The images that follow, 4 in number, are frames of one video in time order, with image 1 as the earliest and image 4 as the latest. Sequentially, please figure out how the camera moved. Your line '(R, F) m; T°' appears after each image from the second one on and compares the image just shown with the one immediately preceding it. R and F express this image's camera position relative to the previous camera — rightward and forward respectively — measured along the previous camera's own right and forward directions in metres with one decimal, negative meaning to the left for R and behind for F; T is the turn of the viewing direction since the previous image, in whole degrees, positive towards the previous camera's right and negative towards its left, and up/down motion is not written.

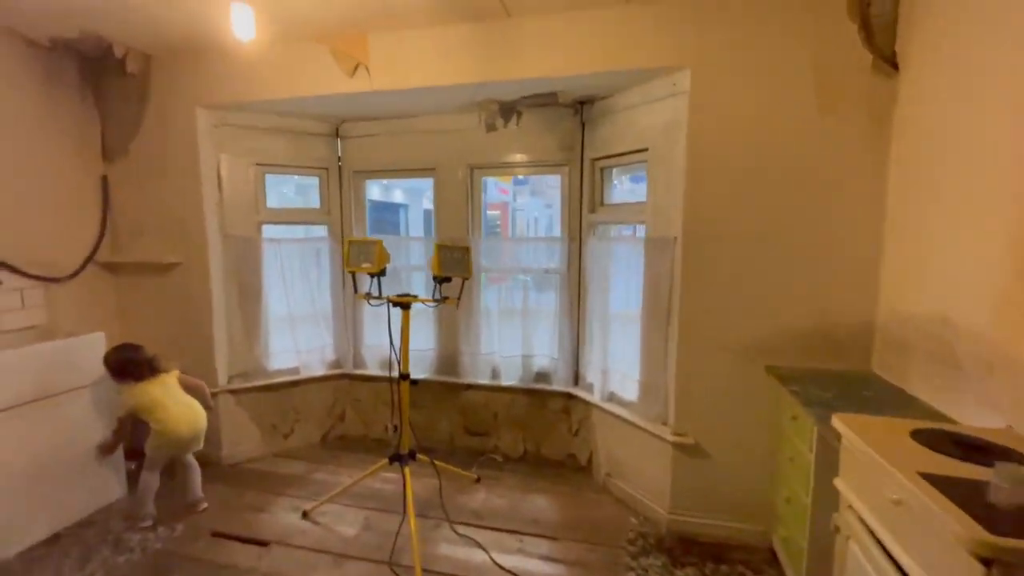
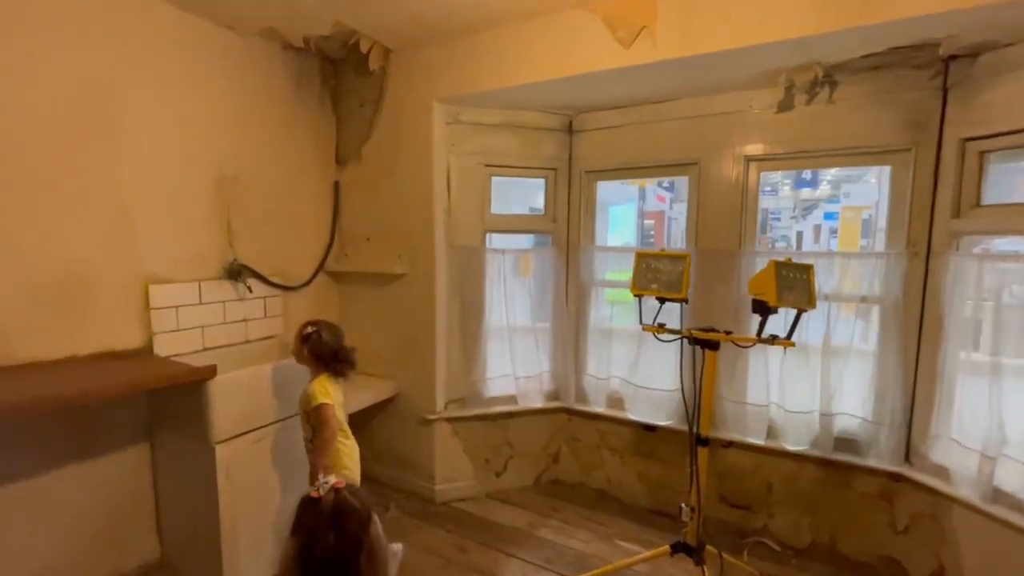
(-0.8, +0.5) m; -15°
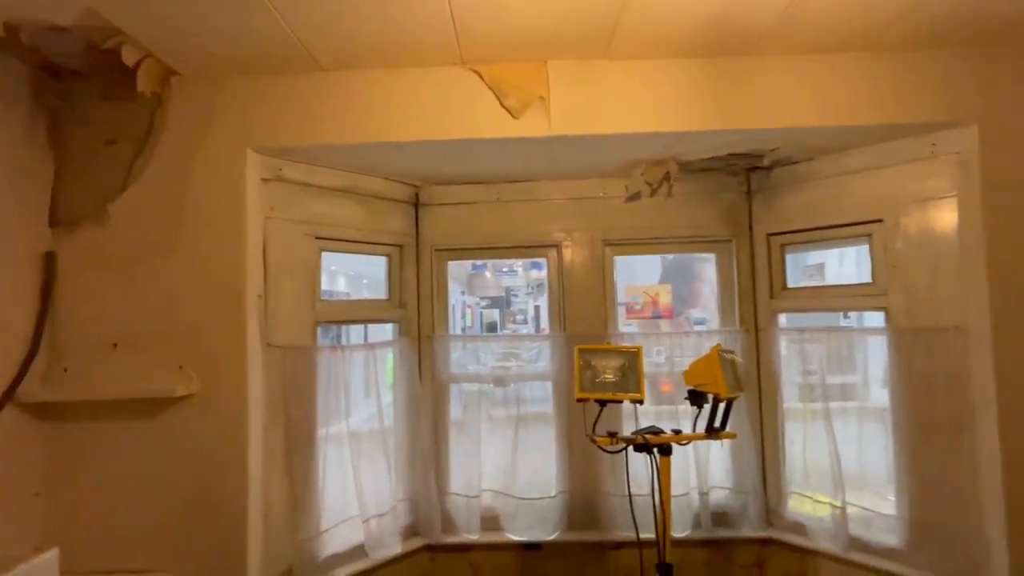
(-0.4, +0.6) m; +29°
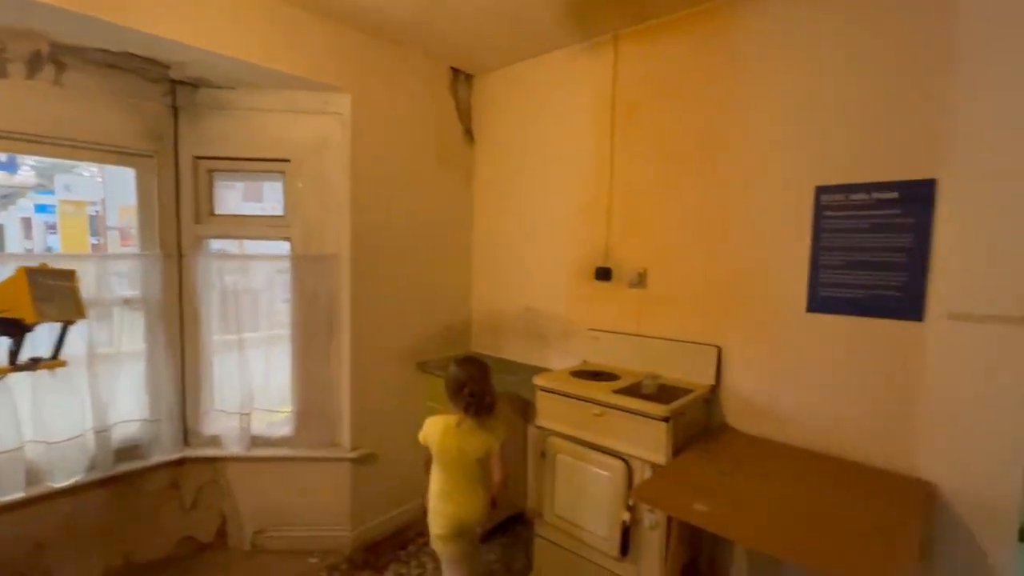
(+0.5, -0.3) m; +50°
